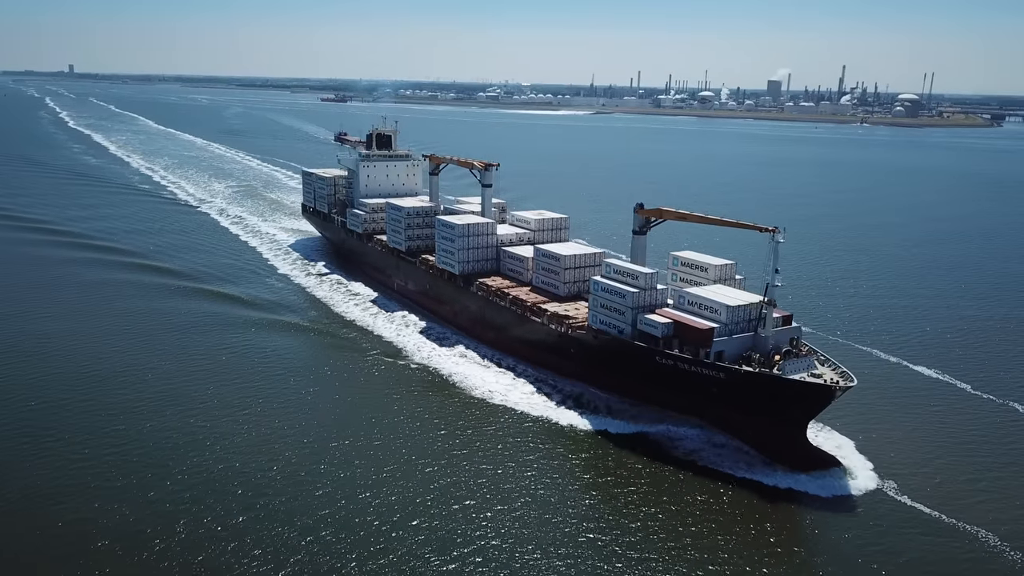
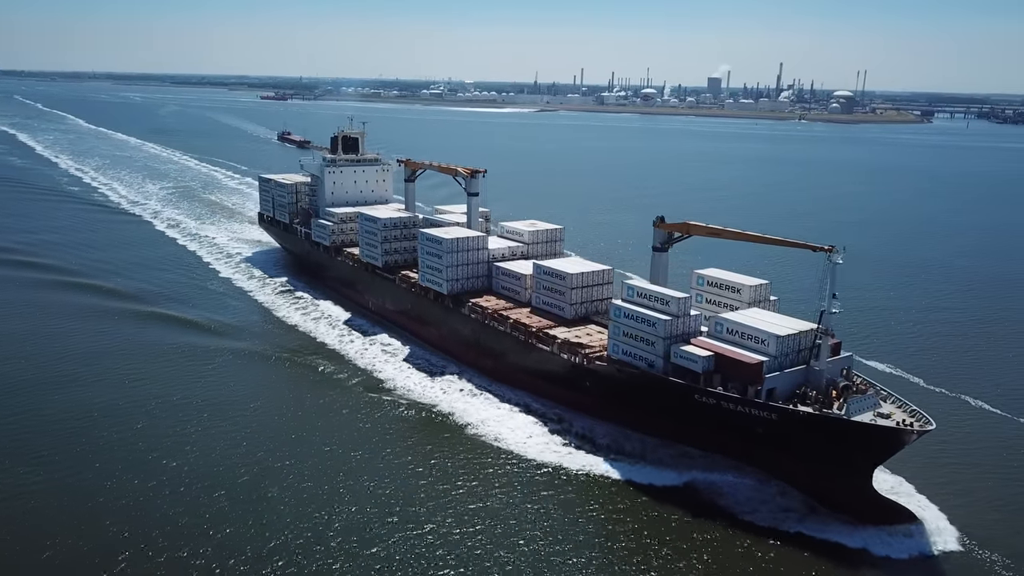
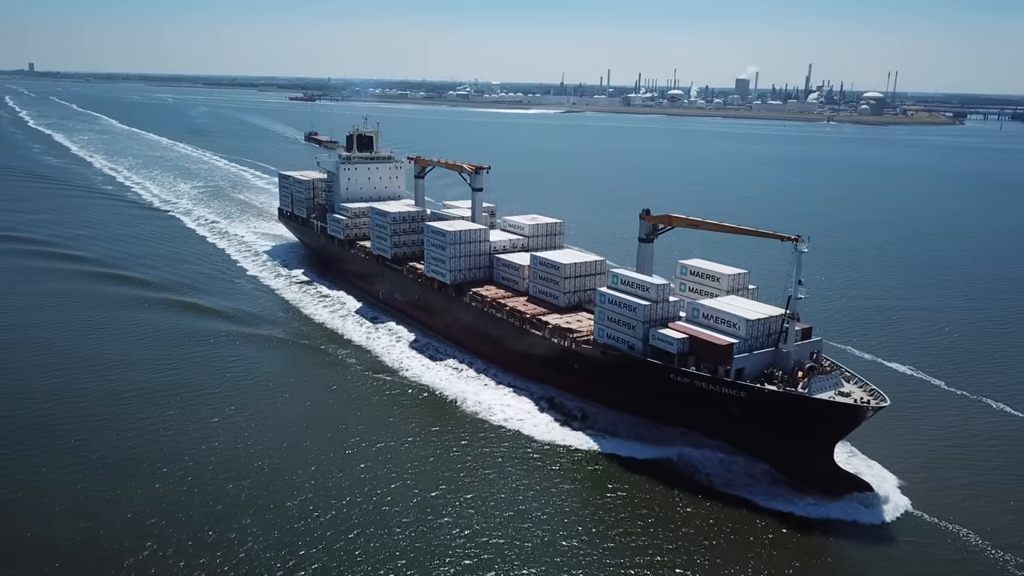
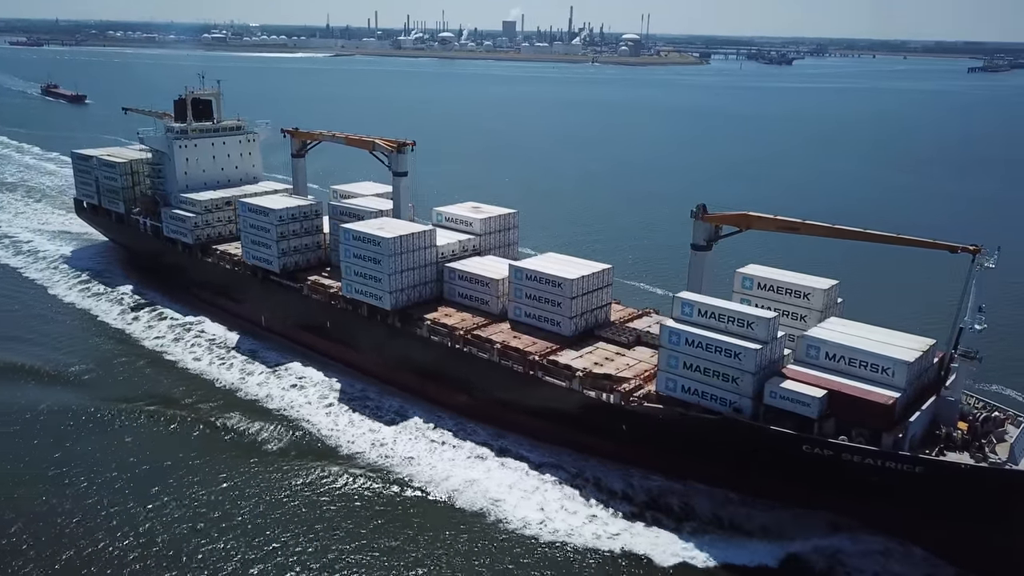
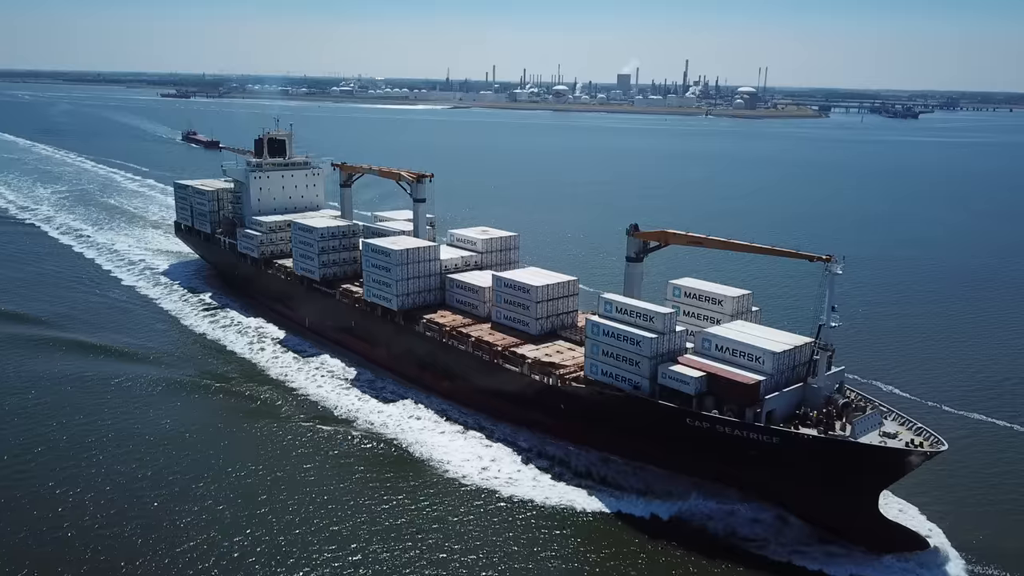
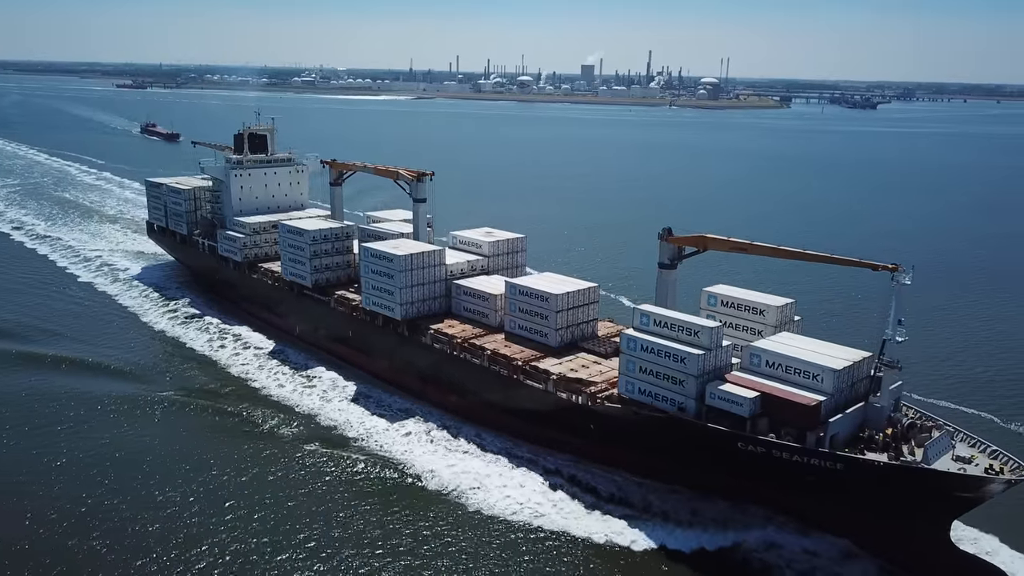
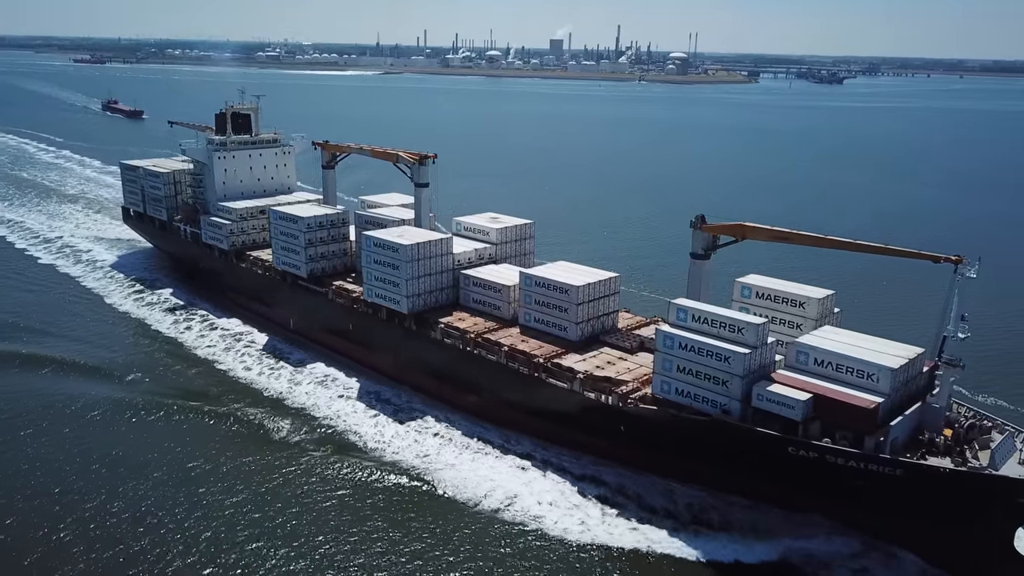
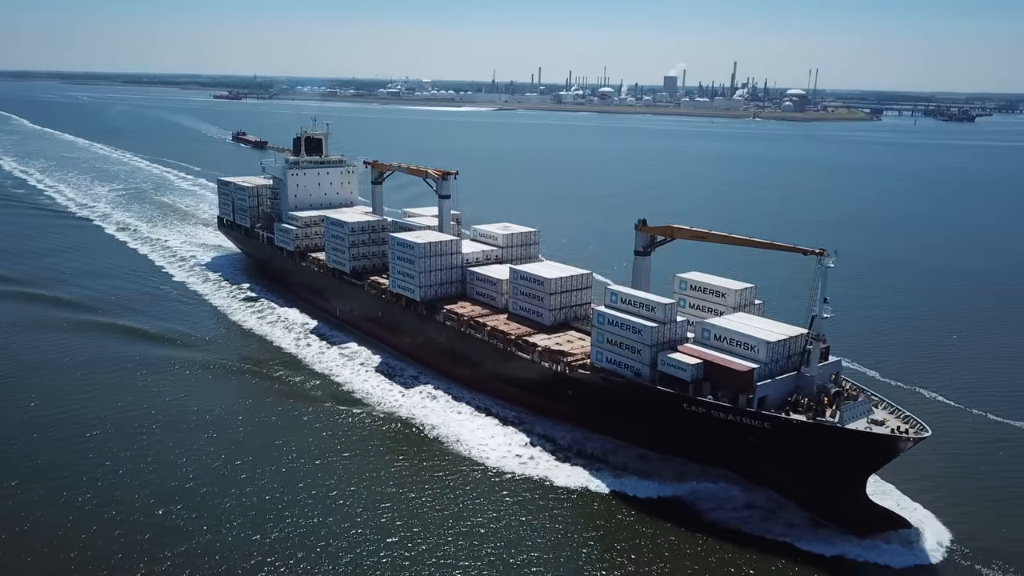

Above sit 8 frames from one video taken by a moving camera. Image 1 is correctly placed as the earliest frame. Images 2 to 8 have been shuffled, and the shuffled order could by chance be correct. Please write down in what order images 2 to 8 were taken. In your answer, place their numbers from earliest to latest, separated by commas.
3, 2, 8, 5, 6, 7, 4
